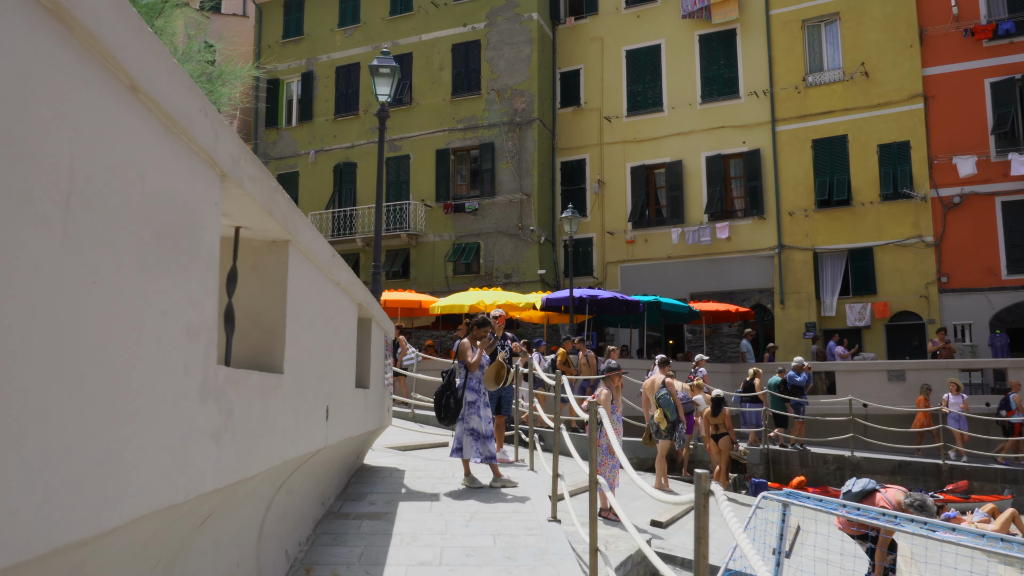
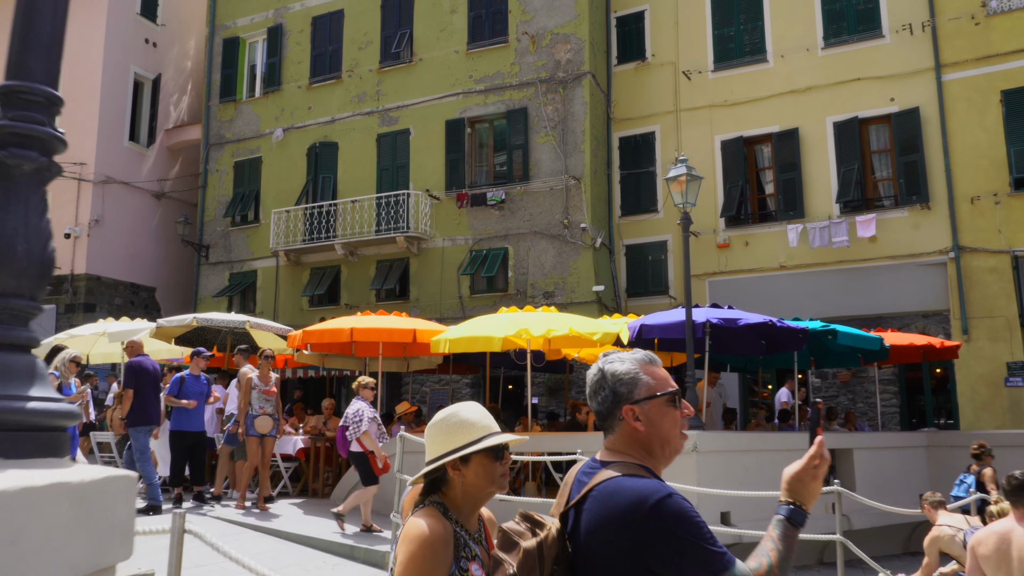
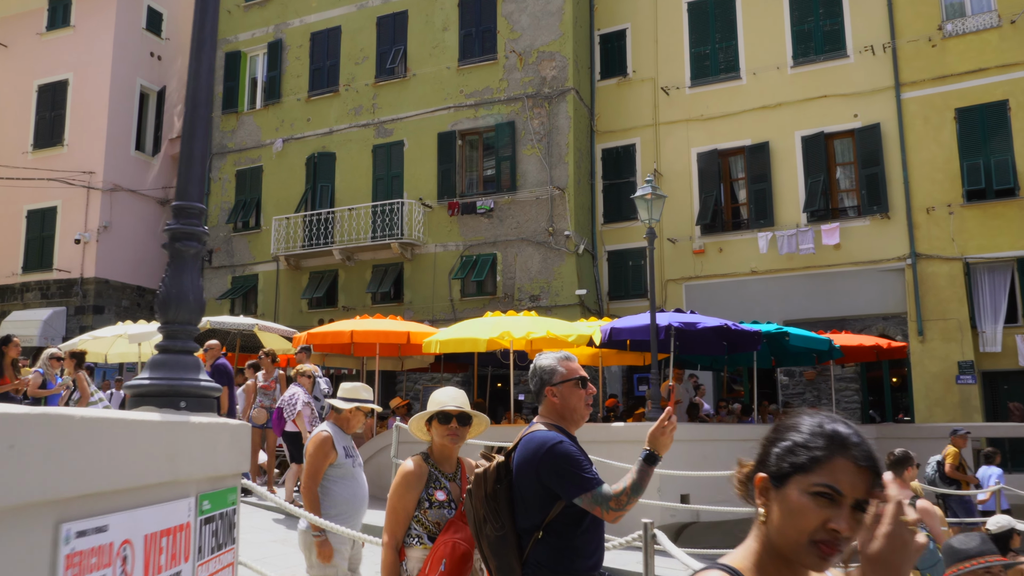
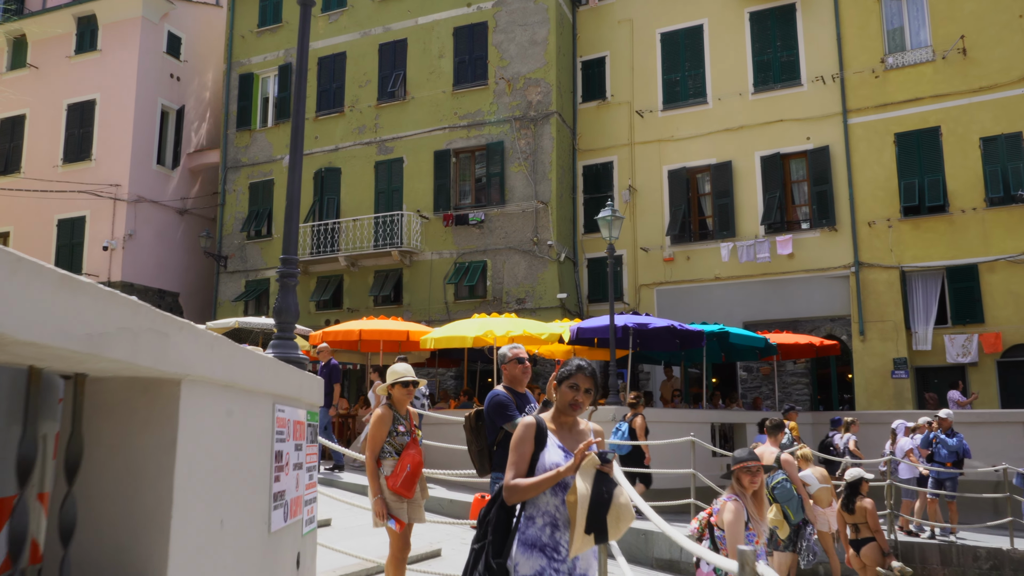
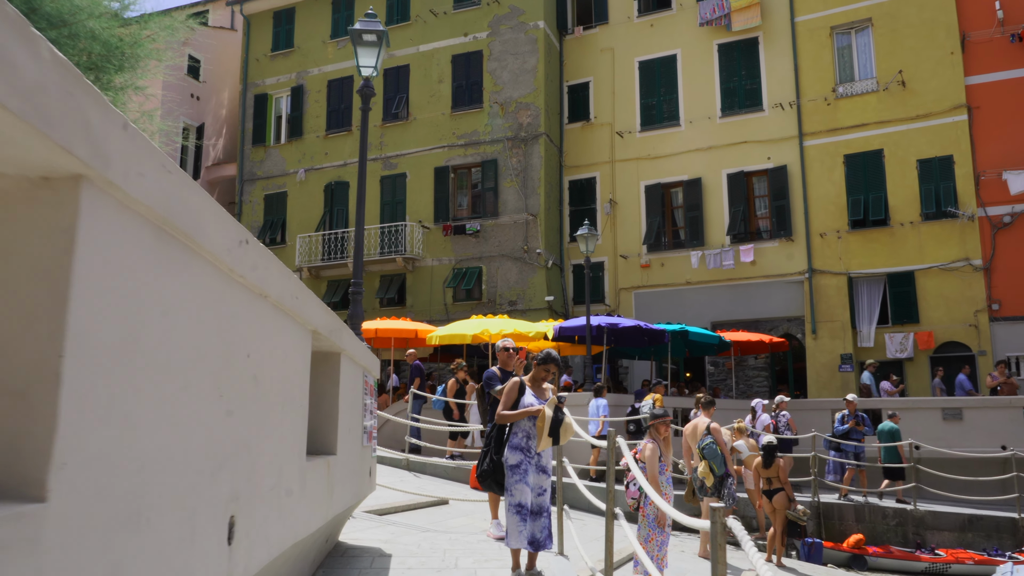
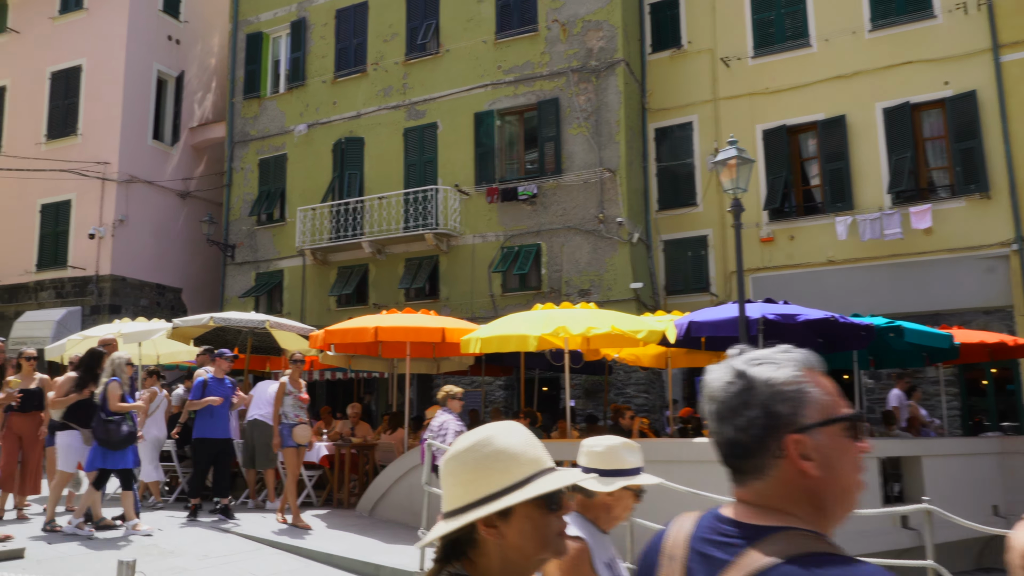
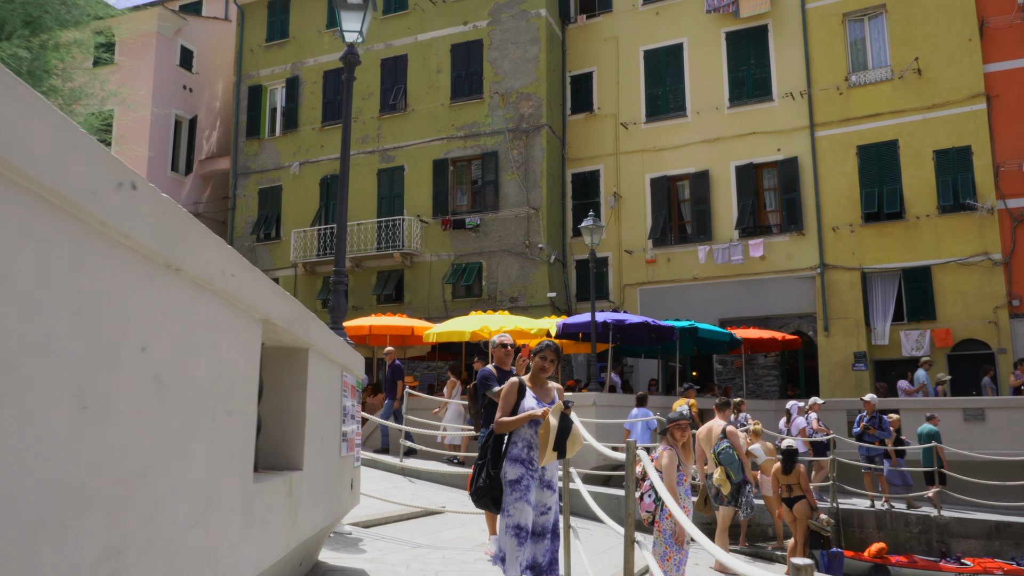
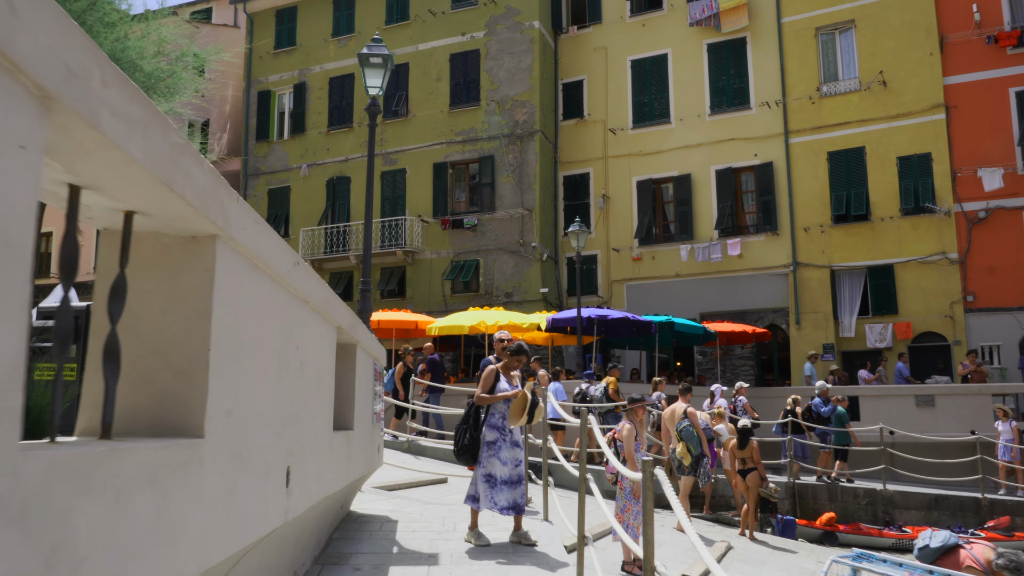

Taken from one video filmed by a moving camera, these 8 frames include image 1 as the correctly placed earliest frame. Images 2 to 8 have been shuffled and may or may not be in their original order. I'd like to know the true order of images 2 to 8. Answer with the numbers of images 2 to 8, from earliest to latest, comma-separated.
8, 5, 7, 4, 3, 2, 6
